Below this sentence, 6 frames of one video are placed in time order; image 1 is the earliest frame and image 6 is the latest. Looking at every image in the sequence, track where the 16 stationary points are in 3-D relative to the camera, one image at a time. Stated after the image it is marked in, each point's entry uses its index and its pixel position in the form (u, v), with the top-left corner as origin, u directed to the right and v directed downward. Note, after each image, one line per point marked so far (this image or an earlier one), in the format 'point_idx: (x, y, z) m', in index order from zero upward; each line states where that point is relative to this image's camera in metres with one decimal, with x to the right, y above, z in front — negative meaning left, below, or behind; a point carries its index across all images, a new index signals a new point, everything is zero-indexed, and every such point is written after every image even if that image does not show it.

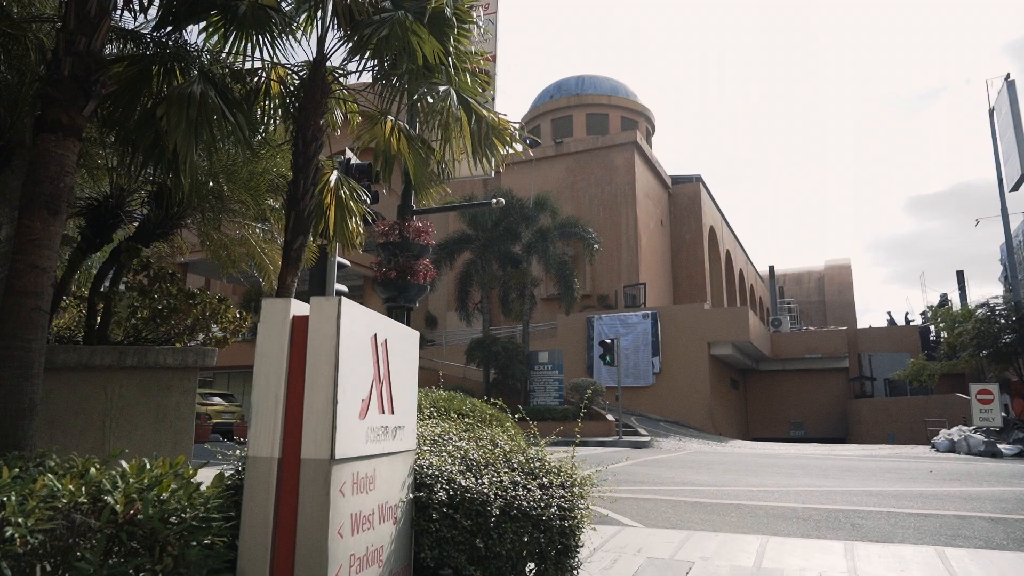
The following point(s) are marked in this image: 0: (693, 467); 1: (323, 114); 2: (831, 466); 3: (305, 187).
0: (+3.8, -3.6, +14.5) m
1: (-2.2, +2.0, +8.1) m
2: (+6.3, -3.5, +14.0) m
3: (-2.2, +1.1, +7.6) m
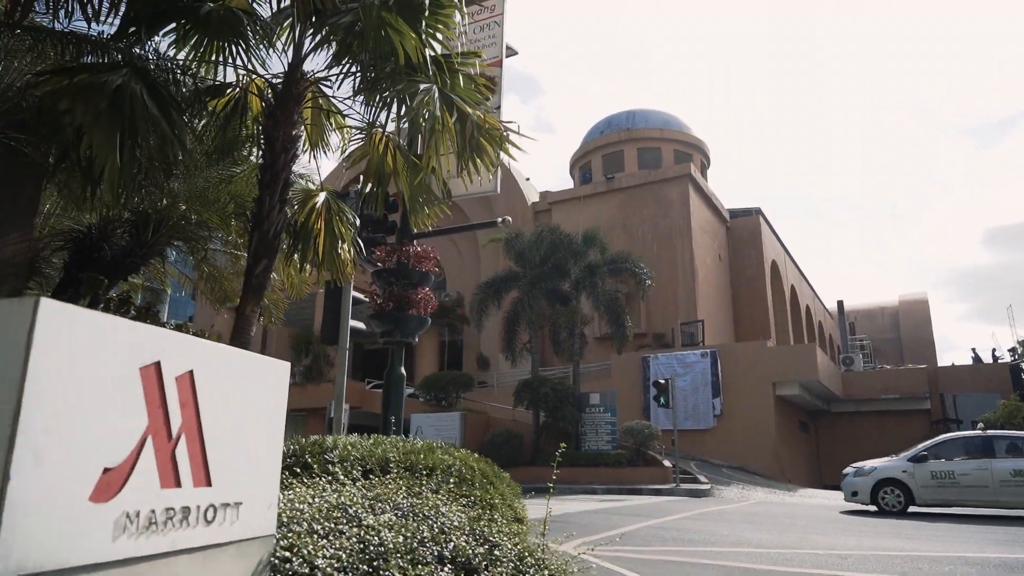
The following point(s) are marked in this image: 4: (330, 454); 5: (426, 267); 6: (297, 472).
0: (+4.3, -4.2, +12.8) m
1: (-2.2, +1.7, +7.2) m
2: (+6.8, -4.0, +12.0) m
3: (-2.3, +0.8, +6.7) m
4: (-1.3, -1.2, +5.1) m
5: (-1.0, +0.2, +8.5) m
6: (-1.5, -1.3, +5.0) m
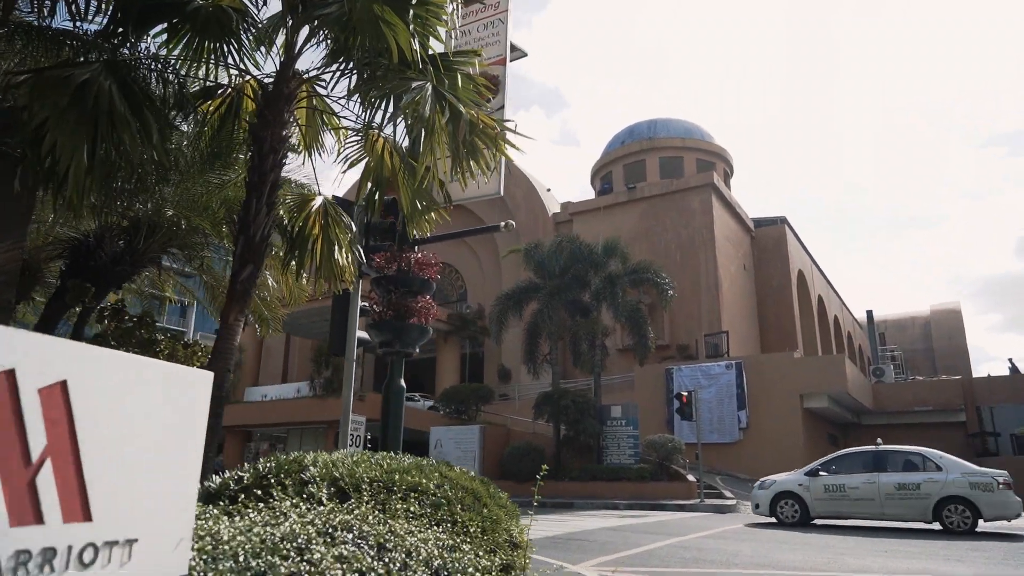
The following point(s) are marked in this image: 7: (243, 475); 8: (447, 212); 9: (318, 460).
0: (+4.6, -4.3, +12.1) m
1: (-2.2, +1.6, +6.9) m
2: (+7.0, -4.1, +11.3) m
3: (-2.3, +0.7, +6.4) m
4: (-1.4, -1.2, +4.7) m
5: (-1.0, +0.2, +8.1) m
6: (-1.6, -1.3, +4.6) m
7: (-1.8, -1.3, +4.8) m
8: (-0.9, +1.0, +8.8) m
9: (-1.4, -1.2, +4.9) m
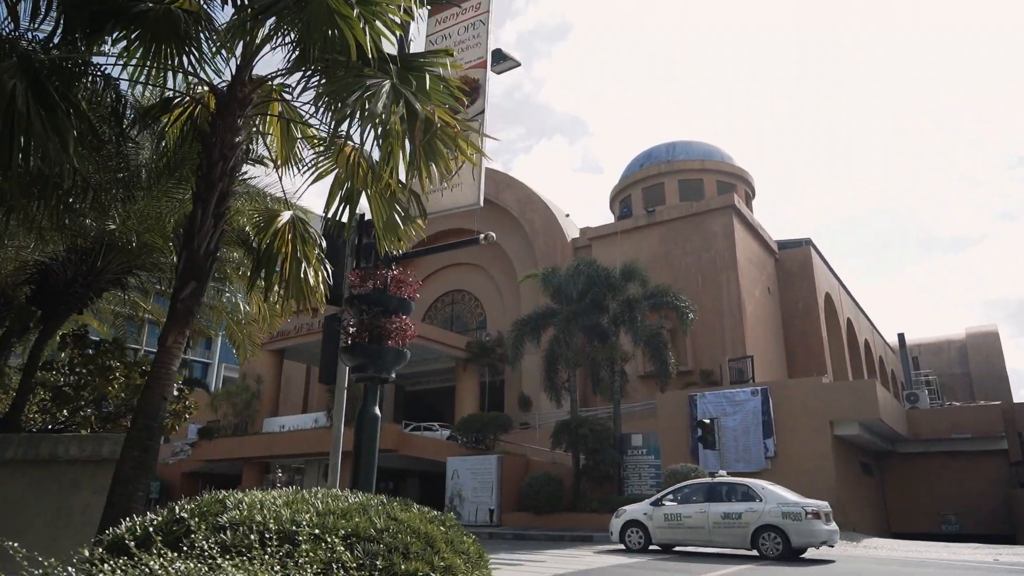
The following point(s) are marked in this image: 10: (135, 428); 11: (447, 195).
0: (+4.6, -4.6, +11.2) m
1: (-2.4, +1.4, +6.4) m
2: (+6.9, -4.3, +10.2) m
3: (-2.5, +0.6, +5.8) m
4: (-1.7, -1.3, +4.1) m
5: (-1.1, -0.1, +7.5) m
6: (-1.9, -1.4, +3.9) m
7: (-2.1, -1.4, +4.1) m
8: (-1.0, +0.7, +8.2) m
9: (-1.6, -1.3, +4.3) m
10: (-2.8, -1.0, +5.3) m
11: (-0.8, +1.1, +8.0) m
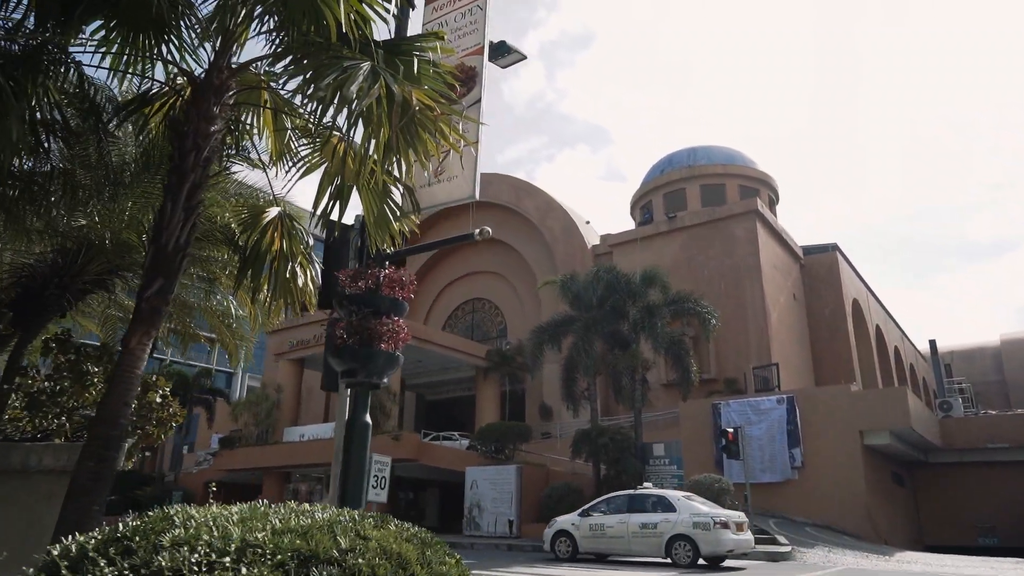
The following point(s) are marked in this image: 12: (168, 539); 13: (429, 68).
0: (+4.7, -4.6, +10.5) m
1: (-2.5, +1.4, +6.0) m
2: (+7.0, -4.3, +9.5) m
3: (-2.6, +0.6, +5.5) m
4: (-1.8, -1.3, +3.6) m
5: (-1.1, -0.1, +7.1) m
6: (-2.0, -1.4, +3.5) m
7: (-2.2, -1.3, +3.7) m
8: (-1.0, +0.7, +7.8) m
9: (-1.7, -1.3, +3.8) m
10: (-2.9, -1.0, +4.9) m
11: (-0.8, +1.1, +7.6) m
12: (-1.7, -1.3, +3.6) m
13: (-0.8, +2.0, +6.3) m
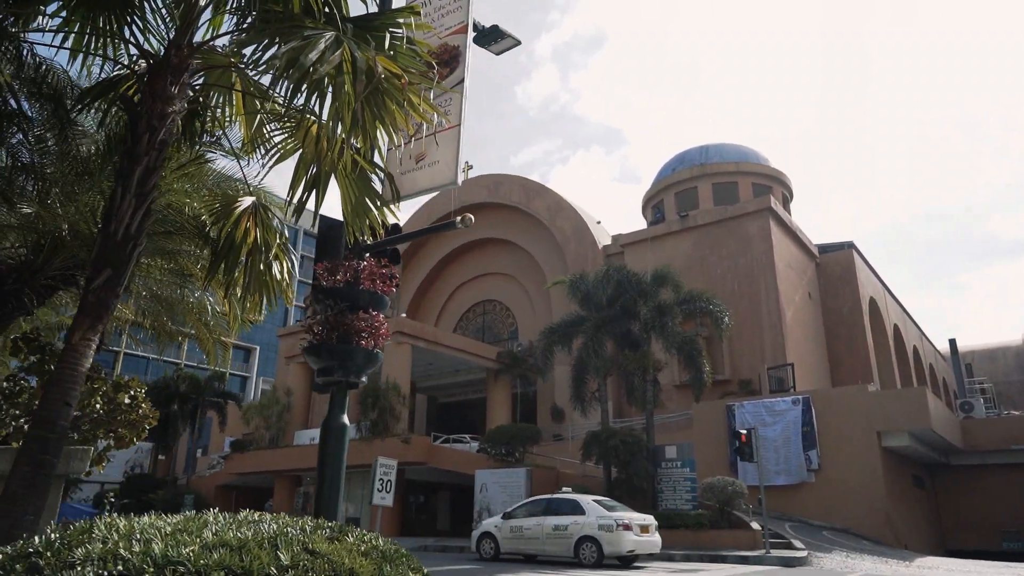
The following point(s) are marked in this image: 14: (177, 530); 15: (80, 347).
0: (+4.7, -4.5, +9.9) m
1: (-2.6, +1.5, +5.6) m
2: (+7.0, -4.2, +8.9) m
3: (-2.8, +0.6, +5.1) m
4: (-2.0, -1.2, +3.2) m
5: (-1.3, 0.0, +6.7) m
6: (-2.2, -1.3, +3.1) m
7: (-2.4, -1.2, +3.3) m
8: (-1.1, +0.8, +7.4) m
9: (-1.9, -1.2, +3.4) m
10: (-3.1, -1.0, +4.6) m
11: (-0.9, +1.1, +7.2) m
12: (-1.9, -1.2, +3.2) m
13: (-0.9, +2.1, +5.9) m
14: (-1.7, -1.2, +3.6) m
15: (-2.9, -0.4, +4.8) m
